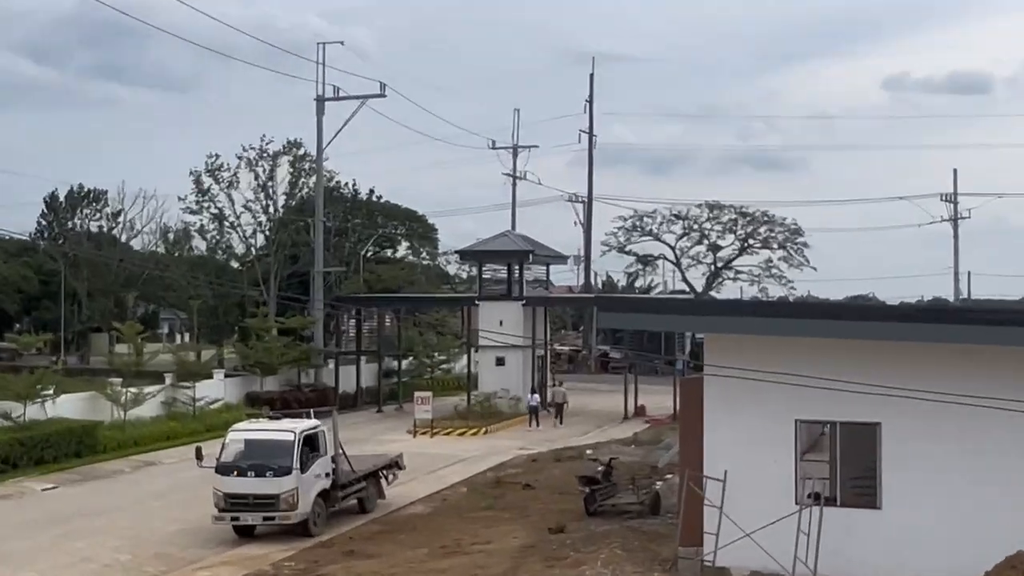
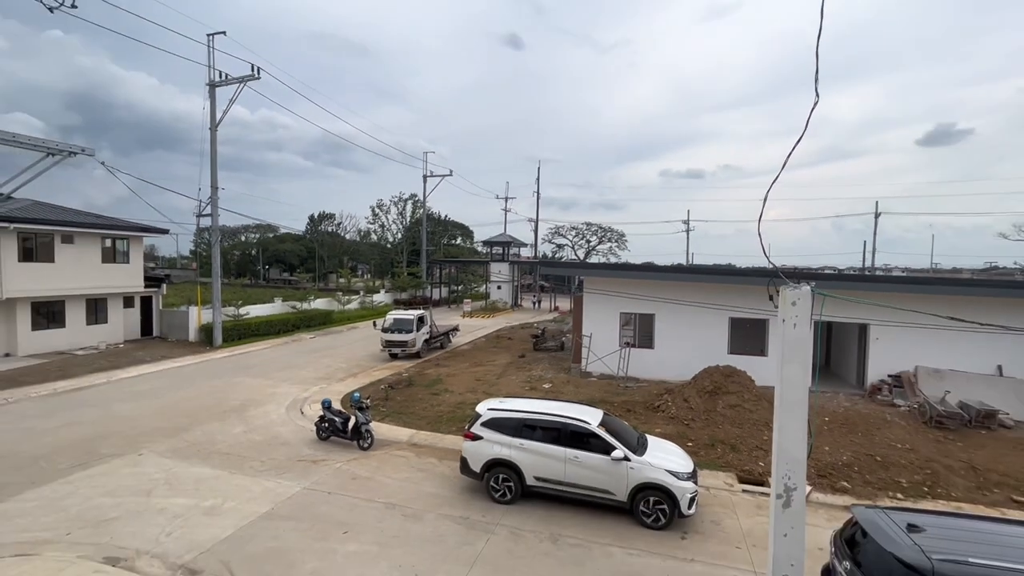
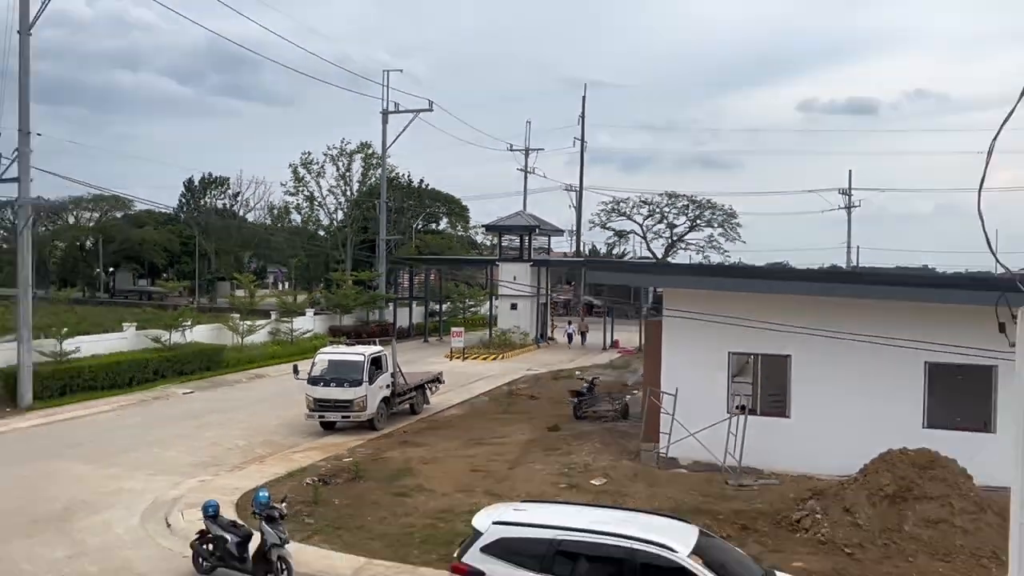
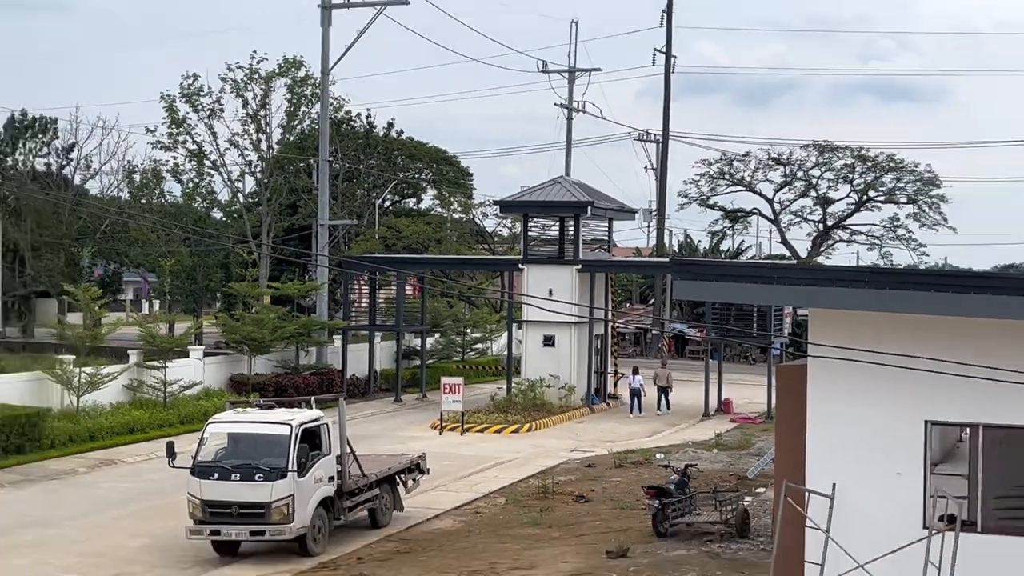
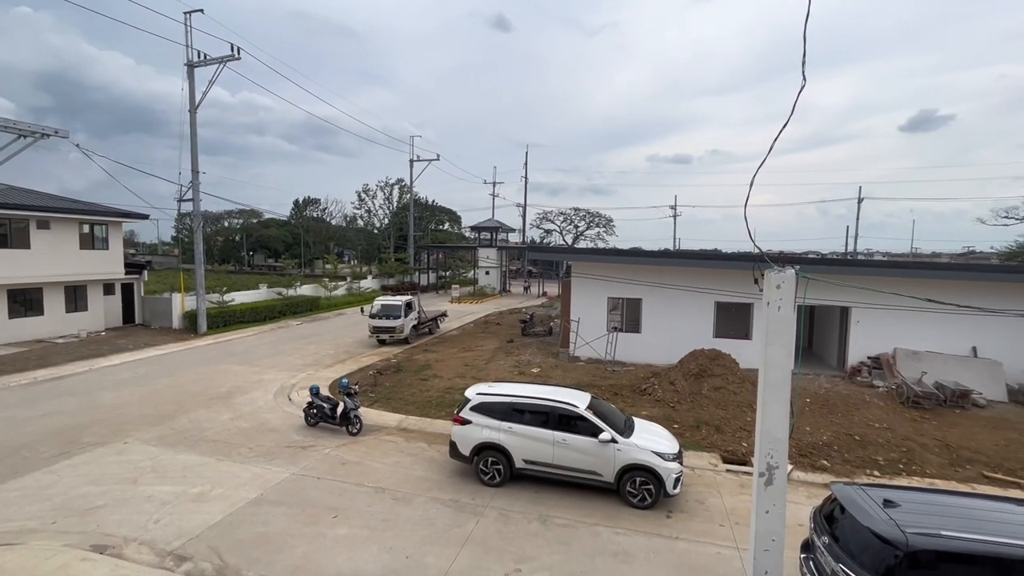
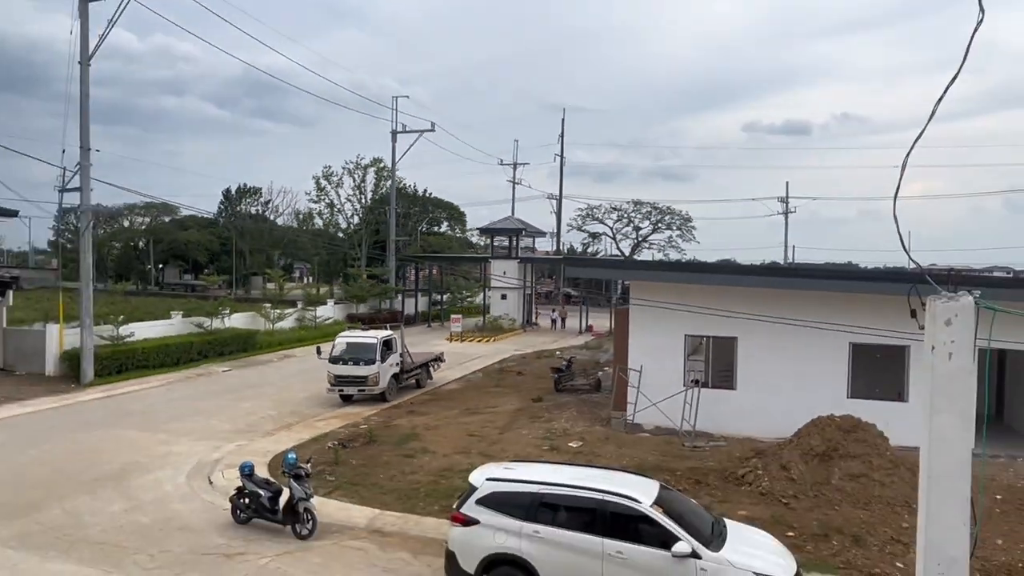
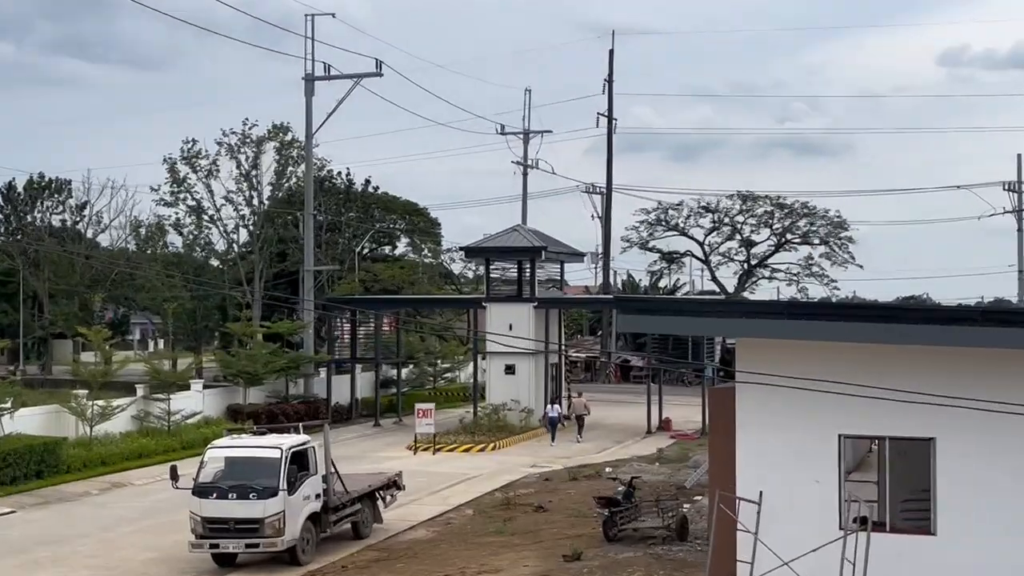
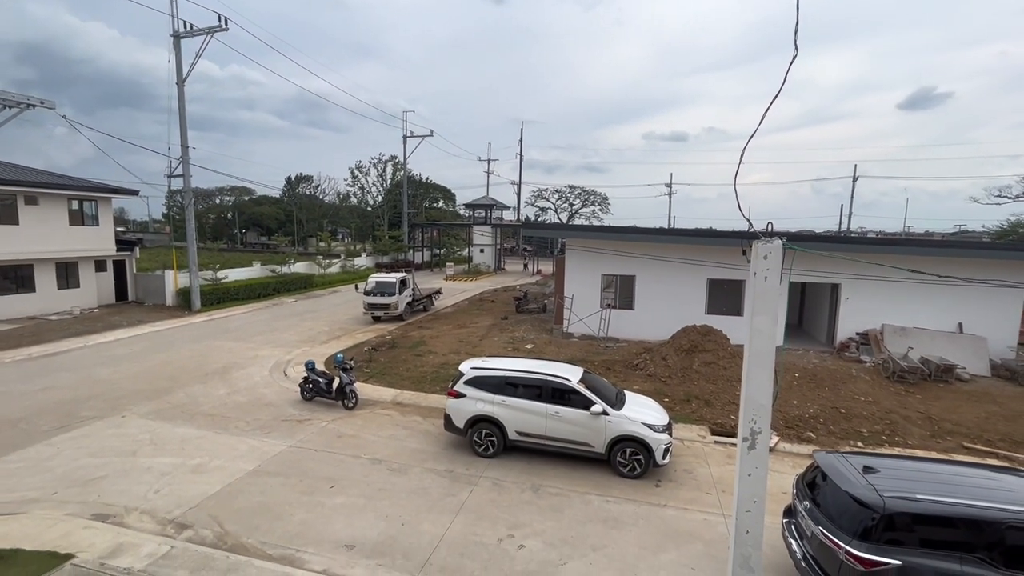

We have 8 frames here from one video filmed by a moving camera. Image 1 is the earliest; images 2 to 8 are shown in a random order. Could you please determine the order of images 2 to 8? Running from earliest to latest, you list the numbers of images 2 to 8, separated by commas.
7, 4, 3, 6, 2, 5, 8
